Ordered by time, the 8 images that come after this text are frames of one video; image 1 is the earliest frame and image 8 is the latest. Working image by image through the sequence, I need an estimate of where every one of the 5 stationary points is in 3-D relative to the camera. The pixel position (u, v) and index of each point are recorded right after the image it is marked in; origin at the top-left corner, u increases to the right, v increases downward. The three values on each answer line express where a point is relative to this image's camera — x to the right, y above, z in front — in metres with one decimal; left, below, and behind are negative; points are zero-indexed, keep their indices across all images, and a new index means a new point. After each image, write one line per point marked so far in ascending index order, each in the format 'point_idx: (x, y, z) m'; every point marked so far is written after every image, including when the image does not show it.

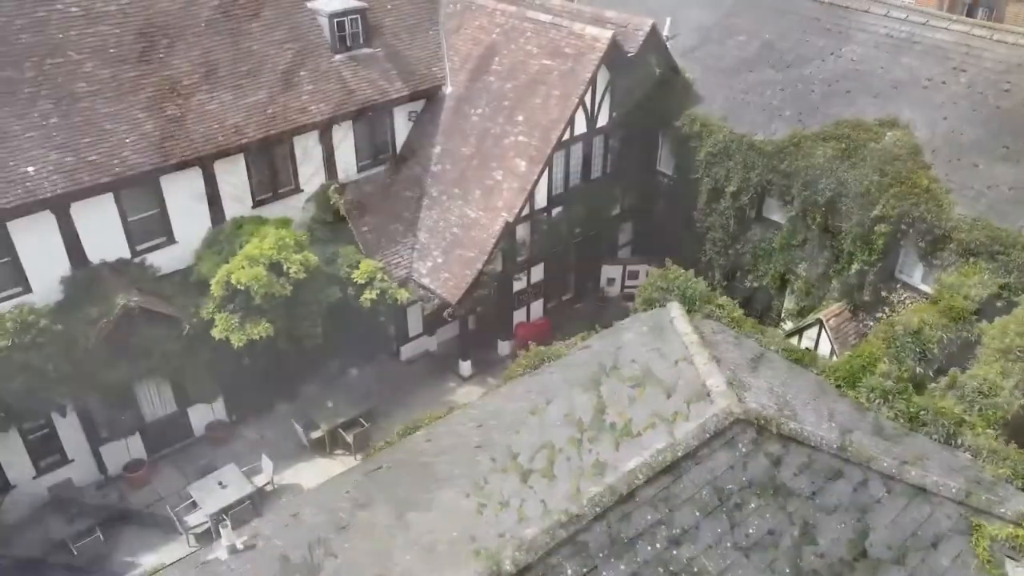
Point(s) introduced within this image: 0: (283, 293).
0: (-4.6, -0.1, +16.3) m
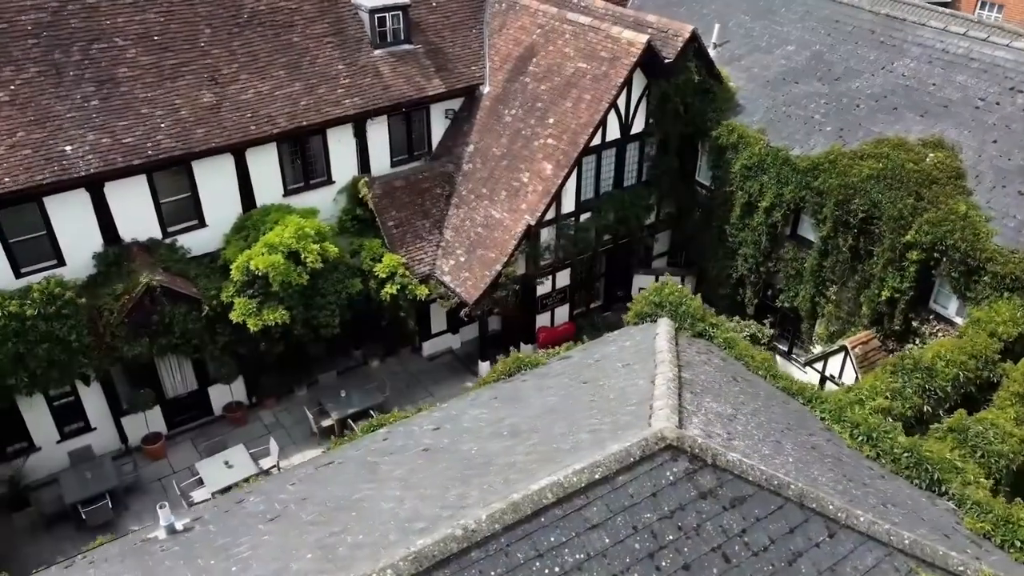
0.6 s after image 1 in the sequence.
0: (-4.4, +0.1, +16.6) m
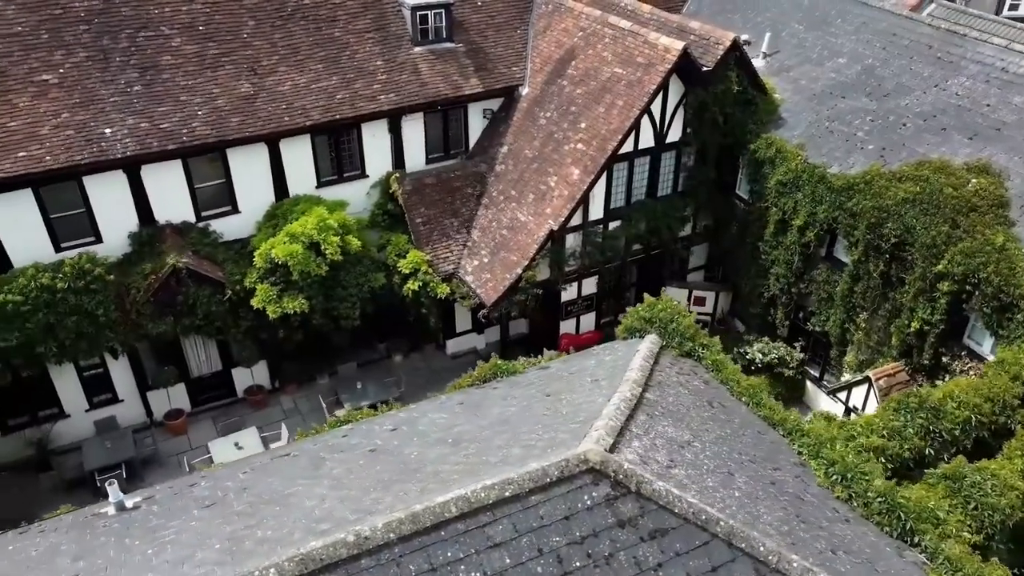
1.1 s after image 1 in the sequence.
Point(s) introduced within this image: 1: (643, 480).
0: (-4.0, +0.3, +16.8) m
1: (+1.2, -1.7, +7.2) m
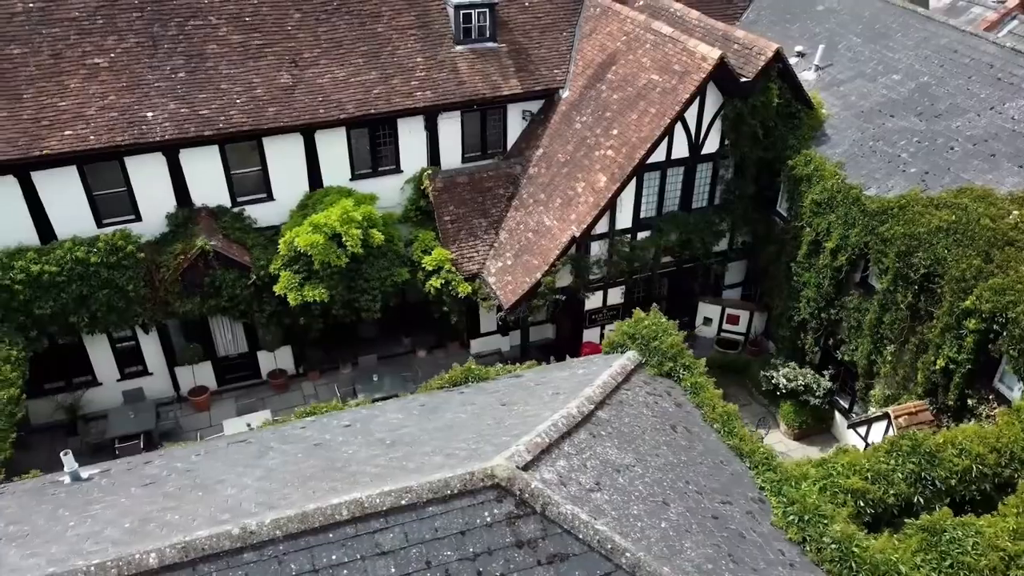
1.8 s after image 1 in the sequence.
0: (-3.6, +0.5, +17.1) m
1: (+0.3, -1.8, +7.0) m
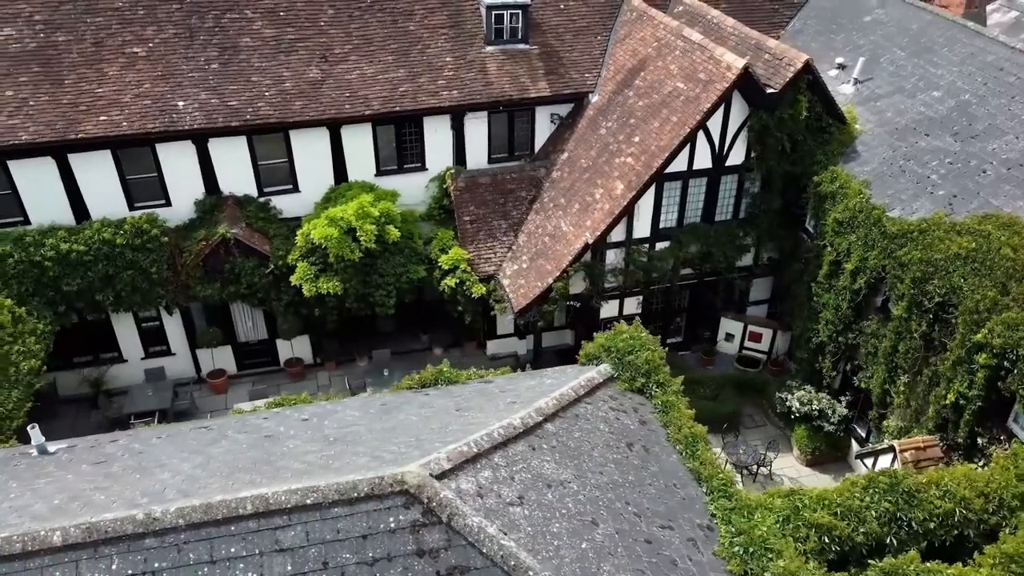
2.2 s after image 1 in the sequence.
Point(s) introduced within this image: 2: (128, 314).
0: (-3.4, +0.6, +17.3) m
1: (-0.4, -1.9, +6.9) m
2: (-8.5, -0.6, +18.0) m
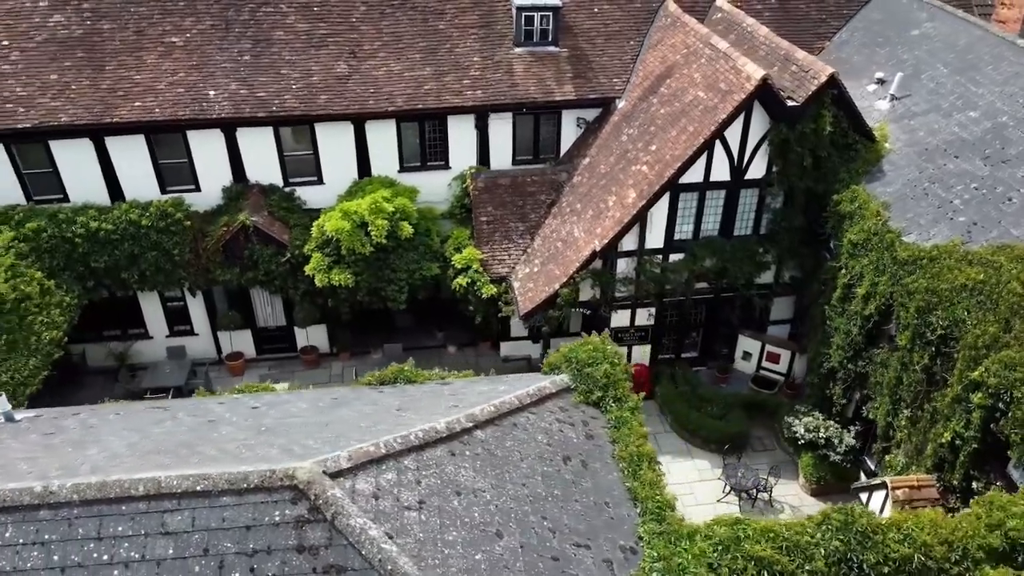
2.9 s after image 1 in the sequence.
0: (-3.2, +0.8, +17.5) m
1: (-1.4, -1.9, +6.9) m
2: (-8.3, -0.1, +18.7) m
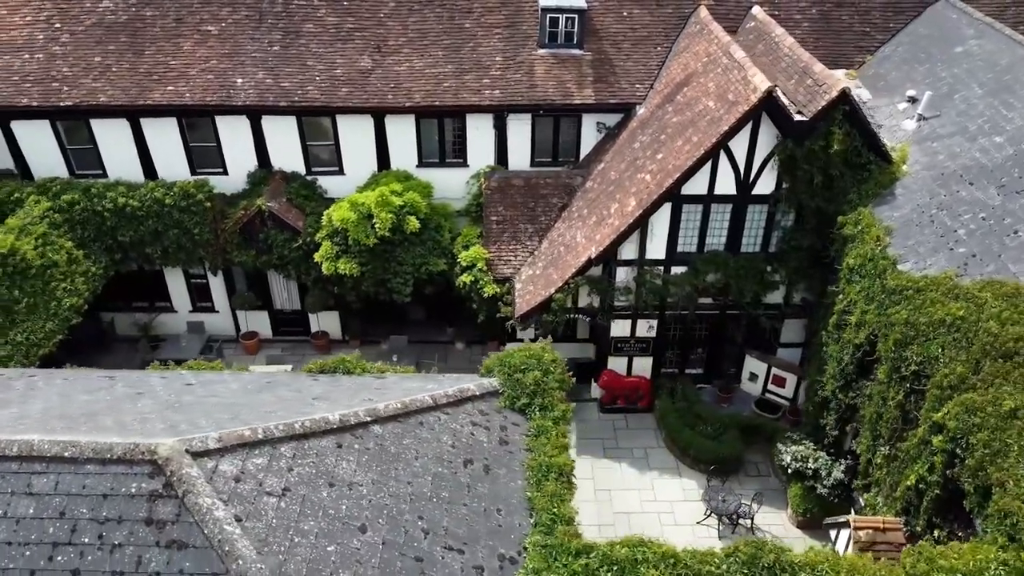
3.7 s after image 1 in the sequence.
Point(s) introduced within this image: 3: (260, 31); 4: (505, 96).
0: (-3.1, +1.0, +17.9) m
1: (-2.8, -1.8, +7.1) m
2: (-8.1, +0.5, +19.6) m
3: (-5.9, +6.0, +18.9) m
4: (-0.1, +4.3, +18.4) m
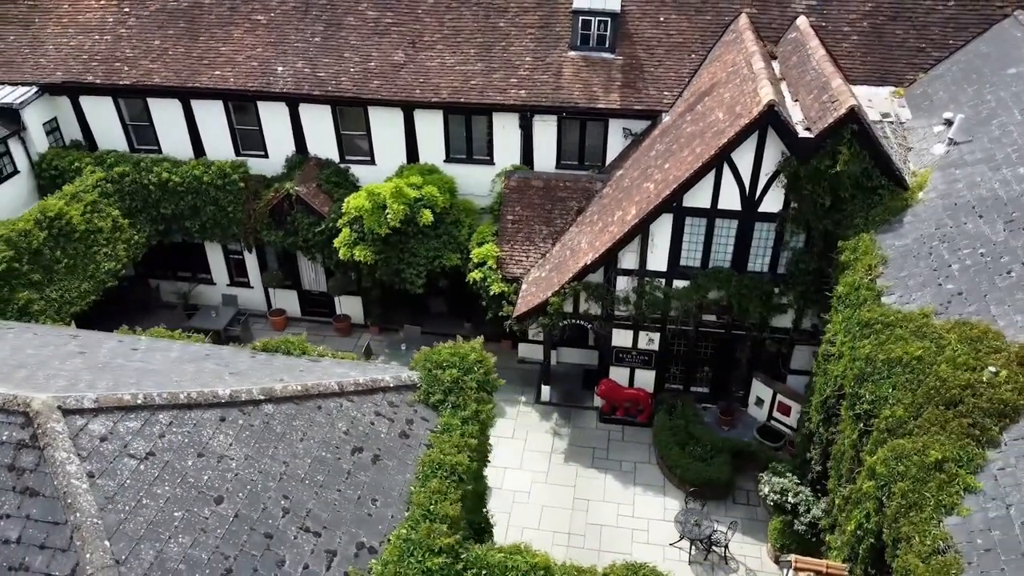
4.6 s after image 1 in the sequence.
0: (-2.9, +1.3, +18.3) m
1: (-4.3, -1.5, +7.6) m
2: (-7.6, +1.1, +20.7) m
3: (-5.0, +6.5, +19.7) m
4: (+0.4, +4.3, +18.4) m
